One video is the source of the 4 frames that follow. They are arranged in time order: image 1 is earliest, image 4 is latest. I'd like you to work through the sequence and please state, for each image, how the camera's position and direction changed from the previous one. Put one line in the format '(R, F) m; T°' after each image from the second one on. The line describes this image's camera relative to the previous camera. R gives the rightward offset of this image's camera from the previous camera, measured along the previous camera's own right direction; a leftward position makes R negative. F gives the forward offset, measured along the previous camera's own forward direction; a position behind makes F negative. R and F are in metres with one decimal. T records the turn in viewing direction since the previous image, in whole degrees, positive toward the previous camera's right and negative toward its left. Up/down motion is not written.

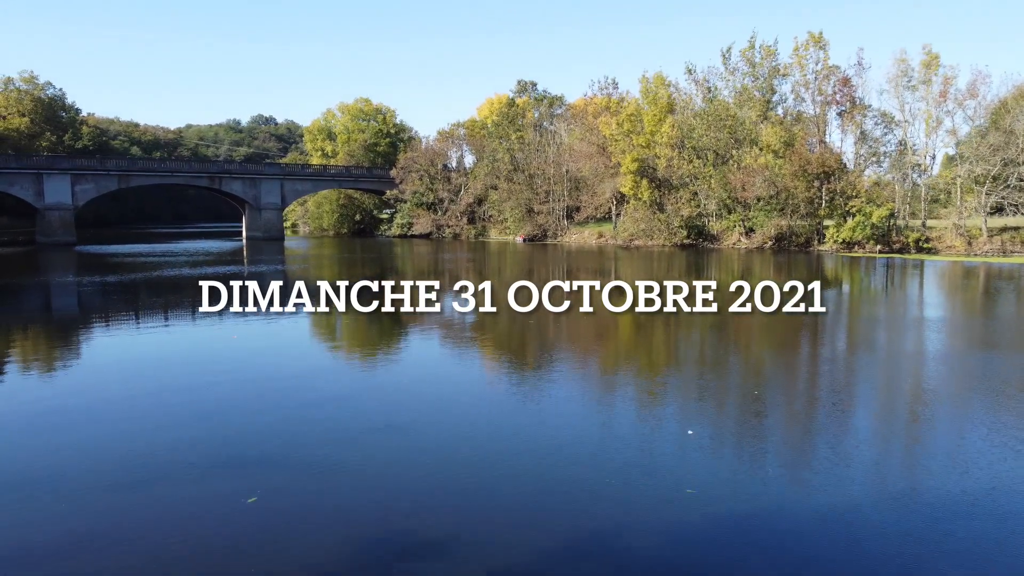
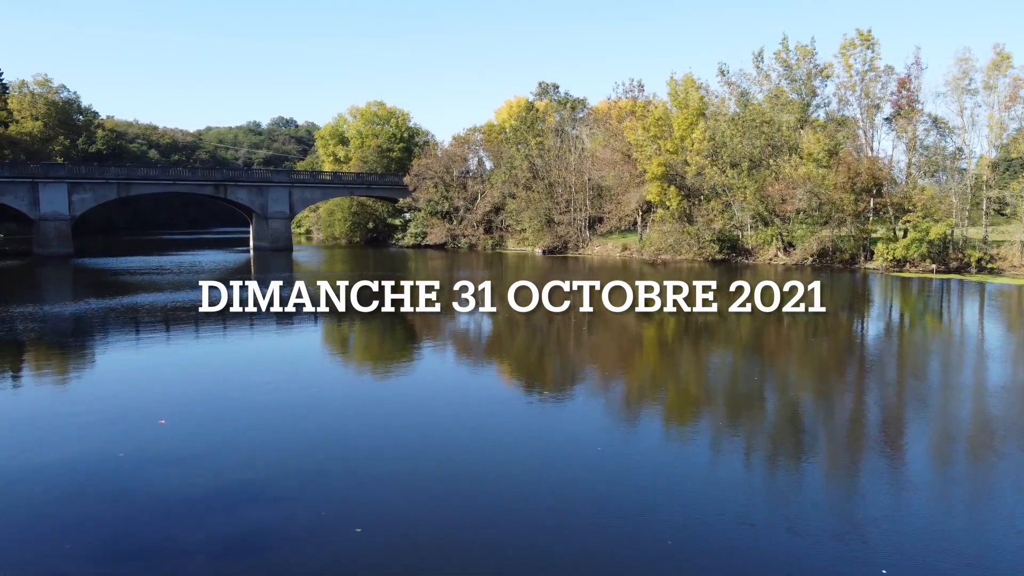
(+0.1, +1.7) m; -2°
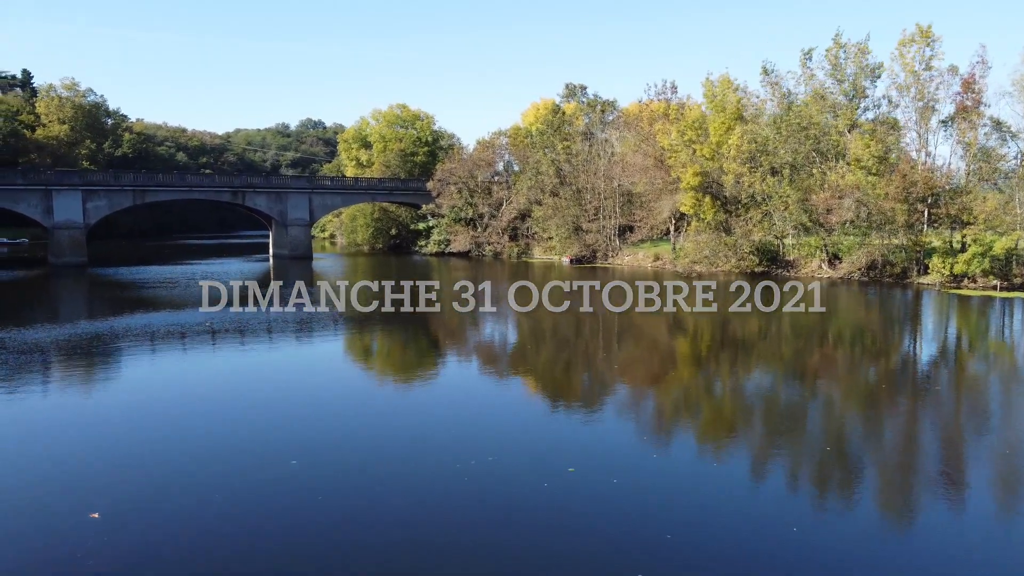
(+0.1, +1.2) m; -2°
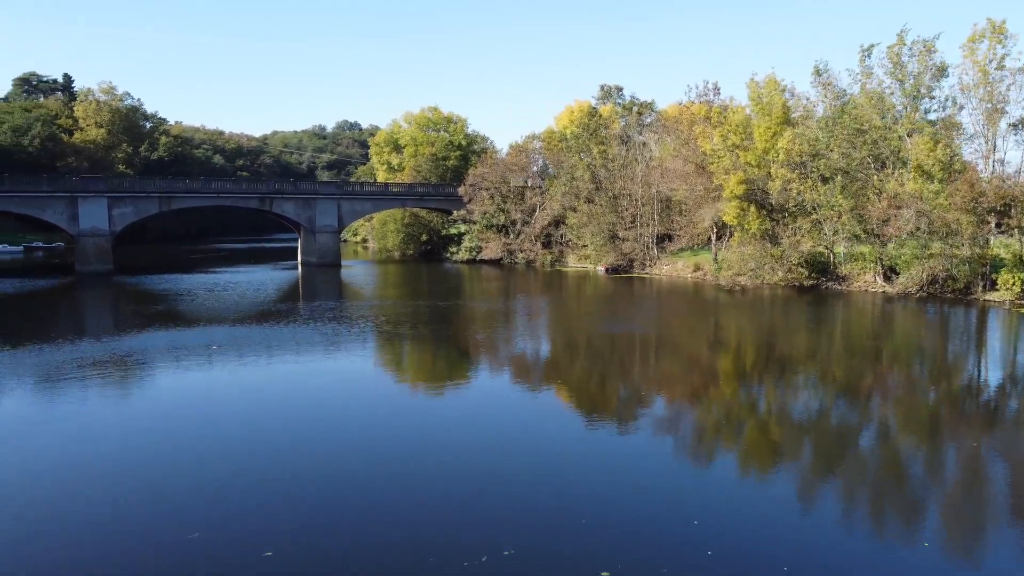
(+0.1, +1.0) m; -3°
